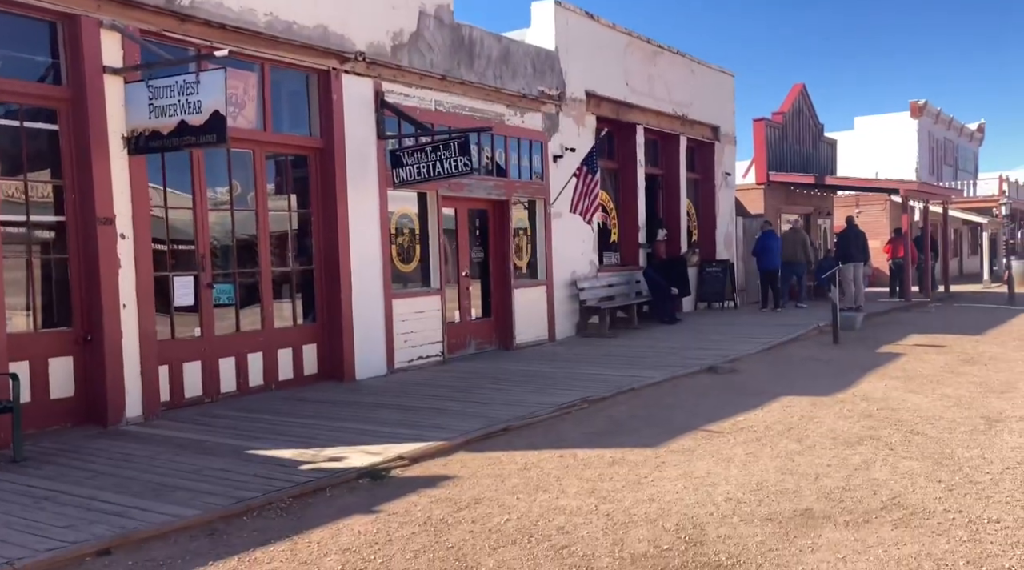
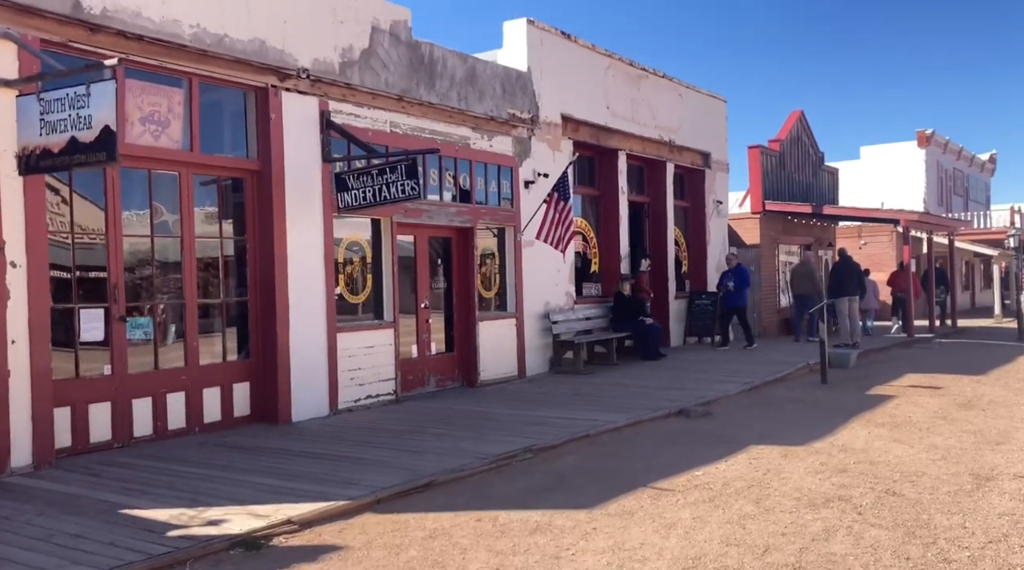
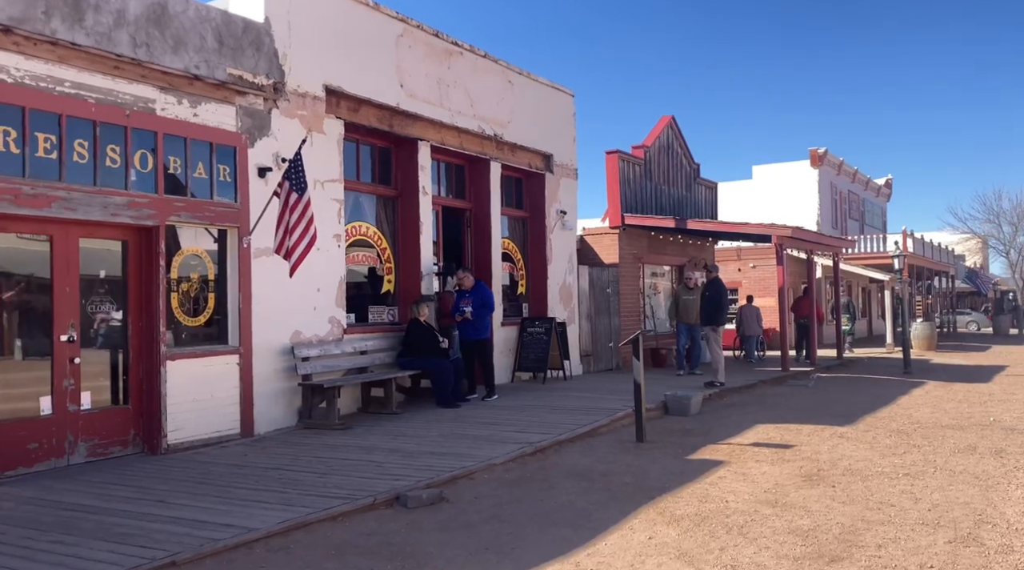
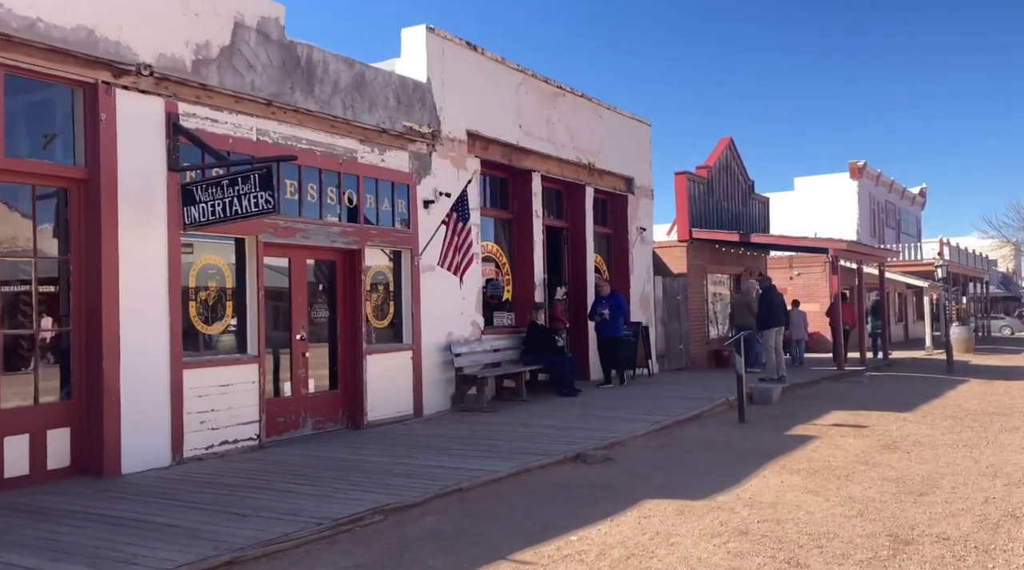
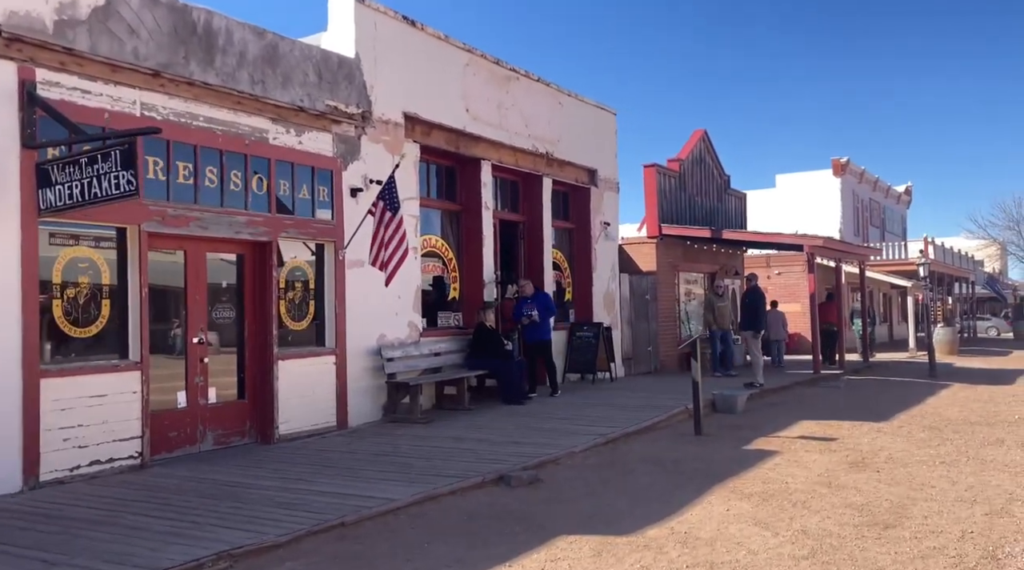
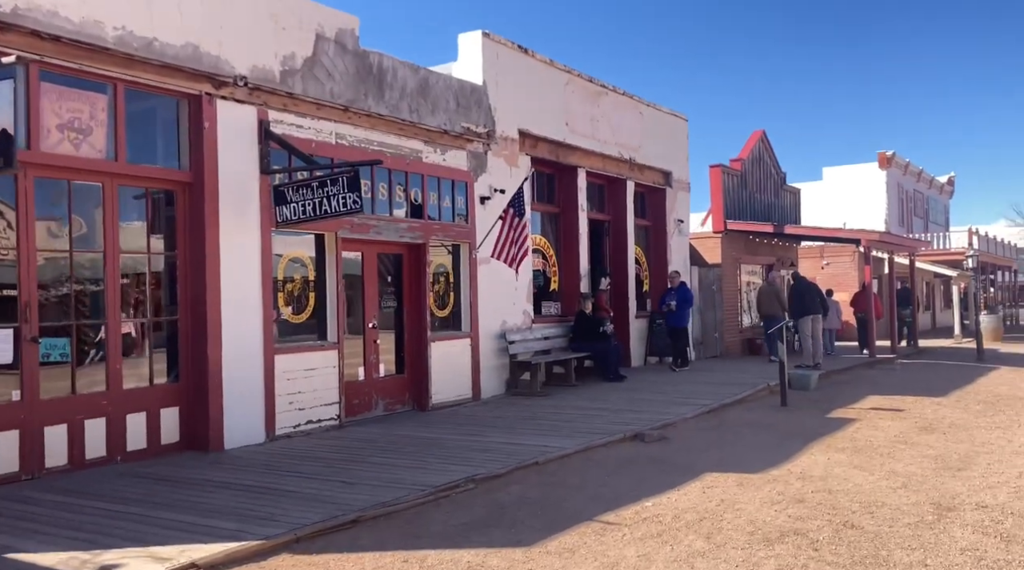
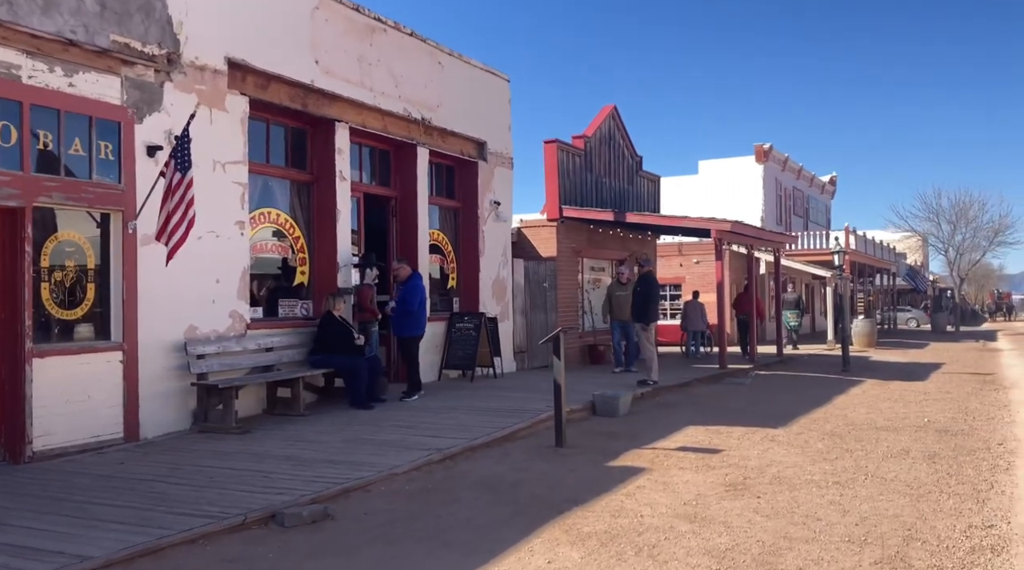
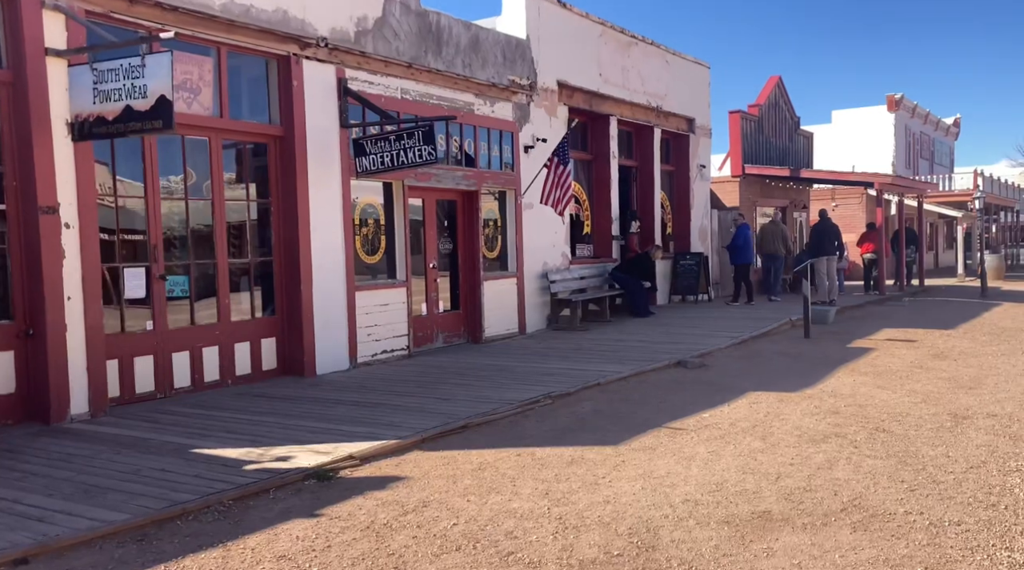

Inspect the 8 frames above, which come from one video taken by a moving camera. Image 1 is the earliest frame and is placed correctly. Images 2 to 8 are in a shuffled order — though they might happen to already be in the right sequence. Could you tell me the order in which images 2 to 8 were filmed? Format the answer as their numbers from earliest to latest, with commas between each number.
8, 2, 6, 4, 5, 3, 7
